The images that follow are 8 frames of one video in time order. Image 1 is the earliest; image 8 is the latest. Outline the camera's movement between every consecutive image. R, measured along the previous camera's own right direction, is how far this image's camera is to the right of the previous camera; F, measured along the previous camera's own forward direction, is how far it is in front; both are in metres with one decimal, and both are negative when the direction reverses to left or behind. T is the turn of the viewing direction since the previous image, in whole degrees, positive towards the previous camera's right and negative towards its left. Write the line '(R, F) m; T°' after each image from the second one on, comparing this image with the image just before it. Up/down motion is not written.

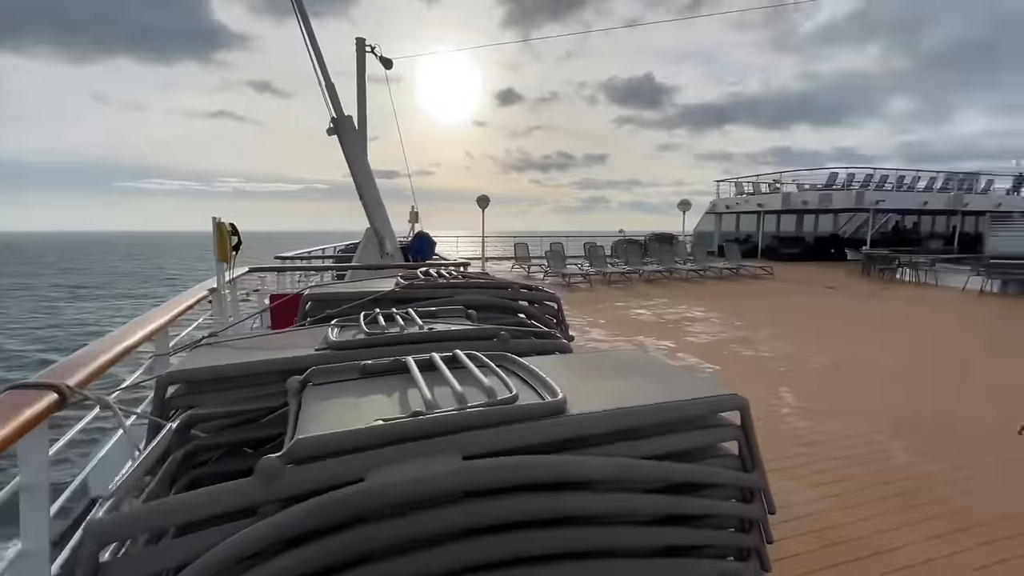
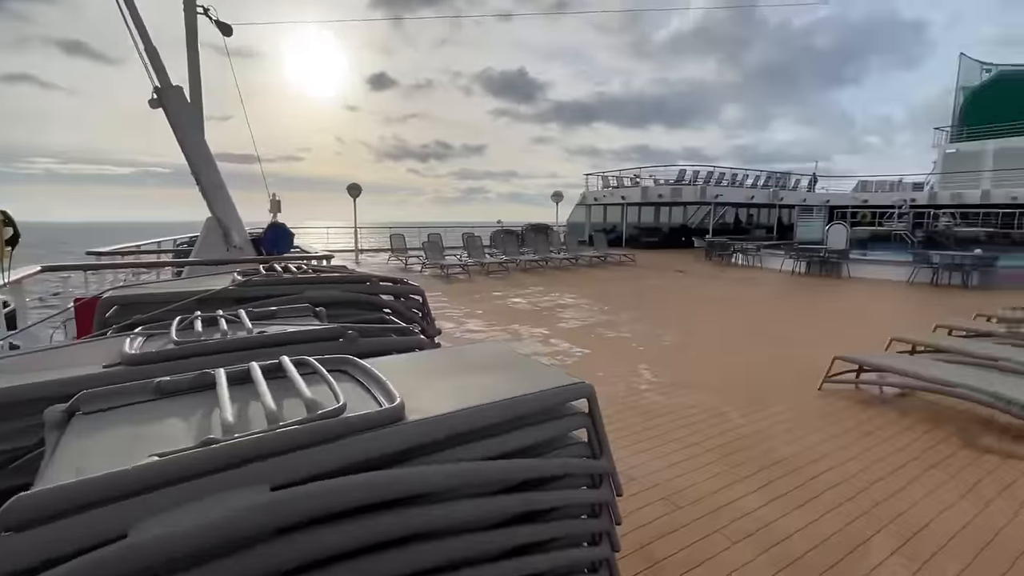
(+0.1, +0.1) m; +14°
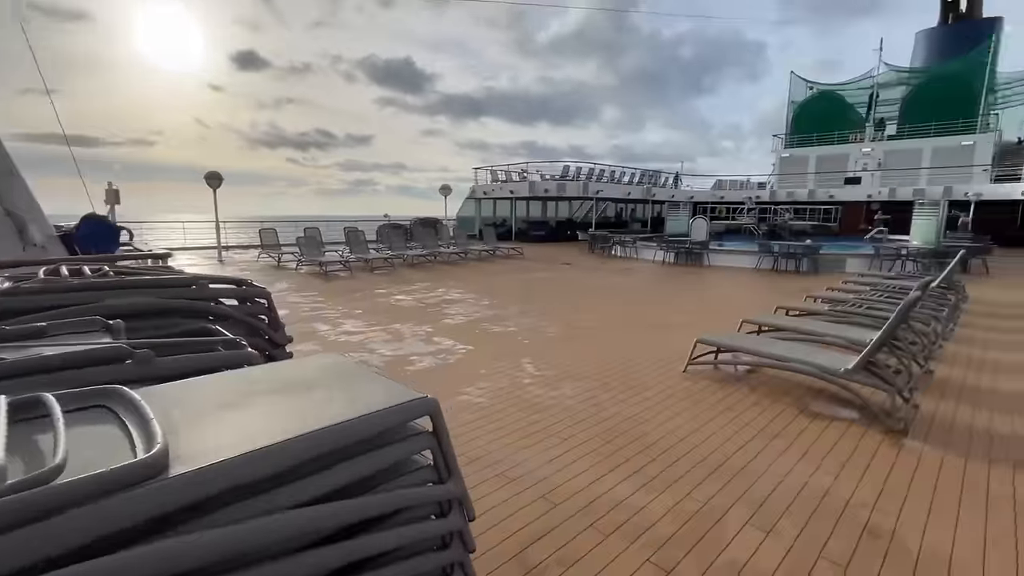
(+0.1, +0.1) m; +13°
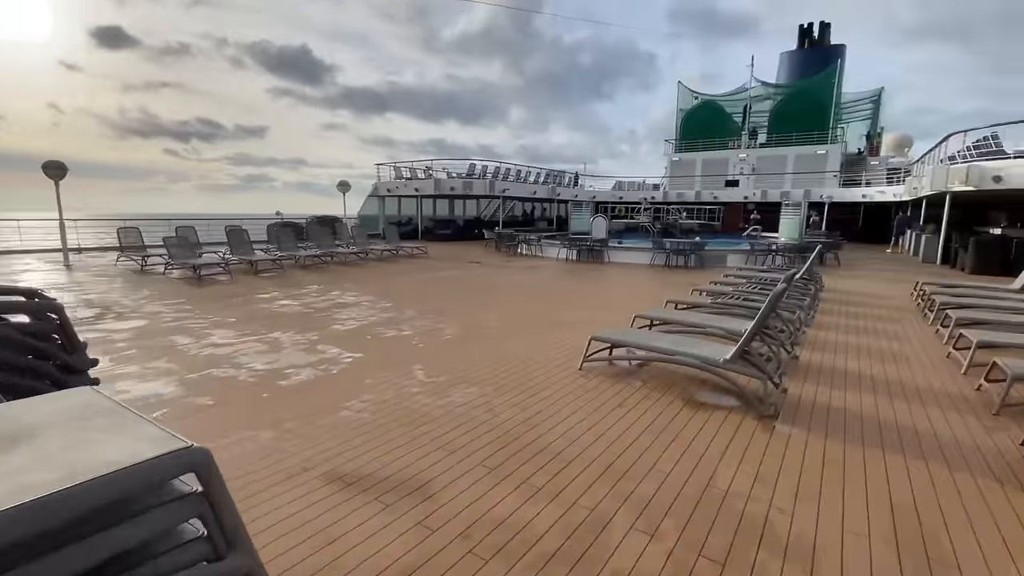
(+0.1, +0.1) m; +10°
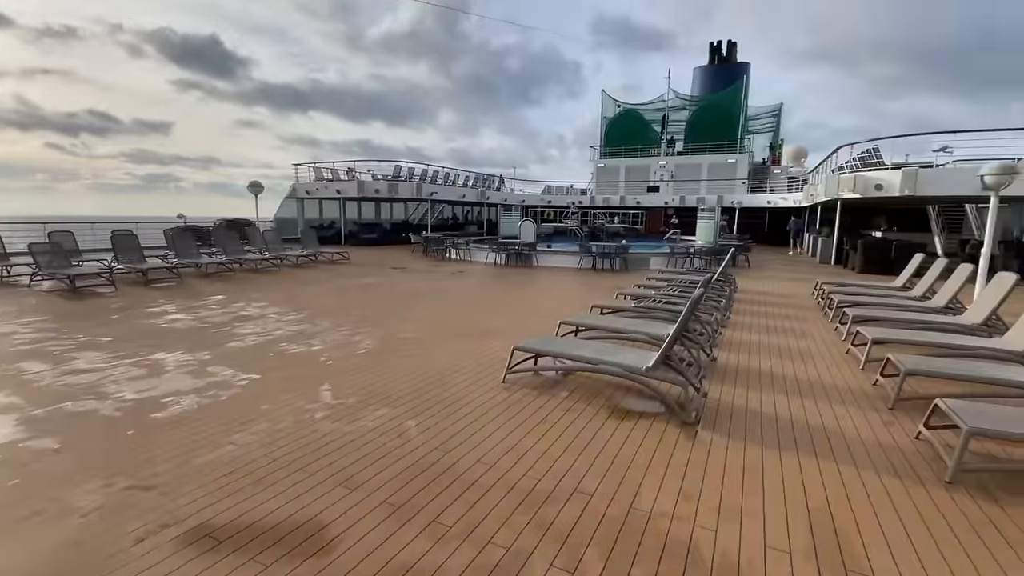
(+0.1, +0.2) m; +8°
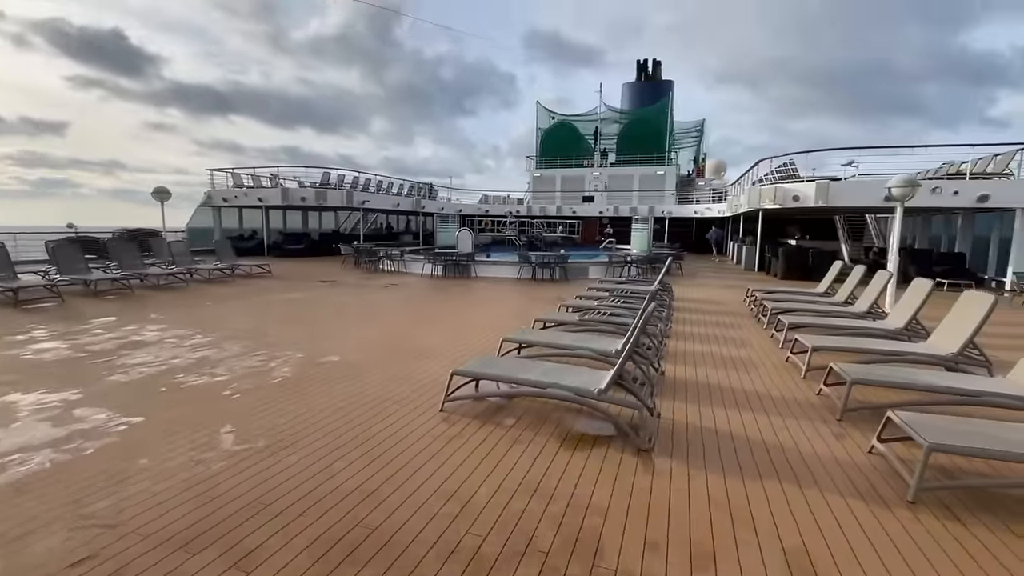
(0.0, +0.3) m; +7°
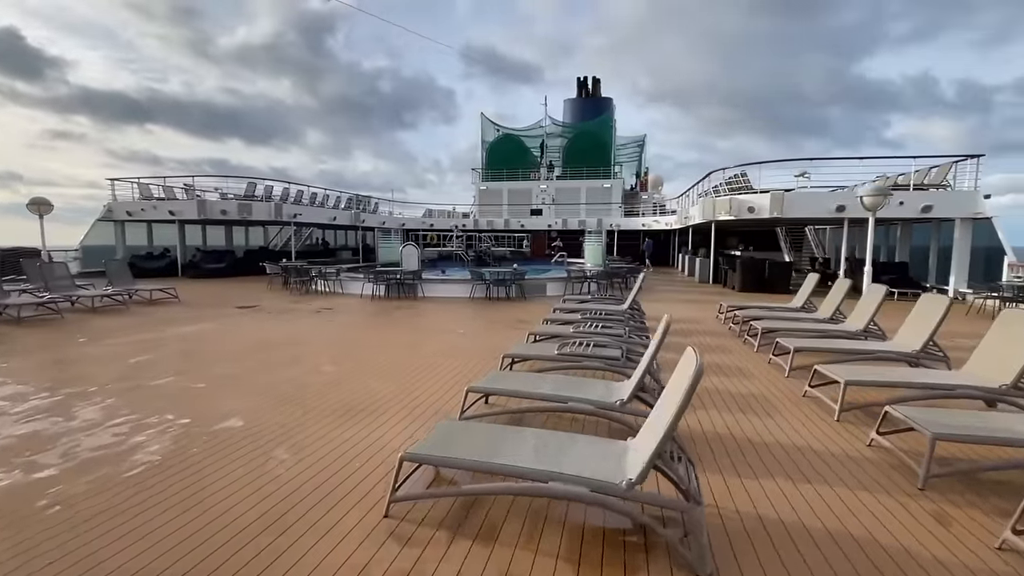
(-0.1, +0.8) m; +7°
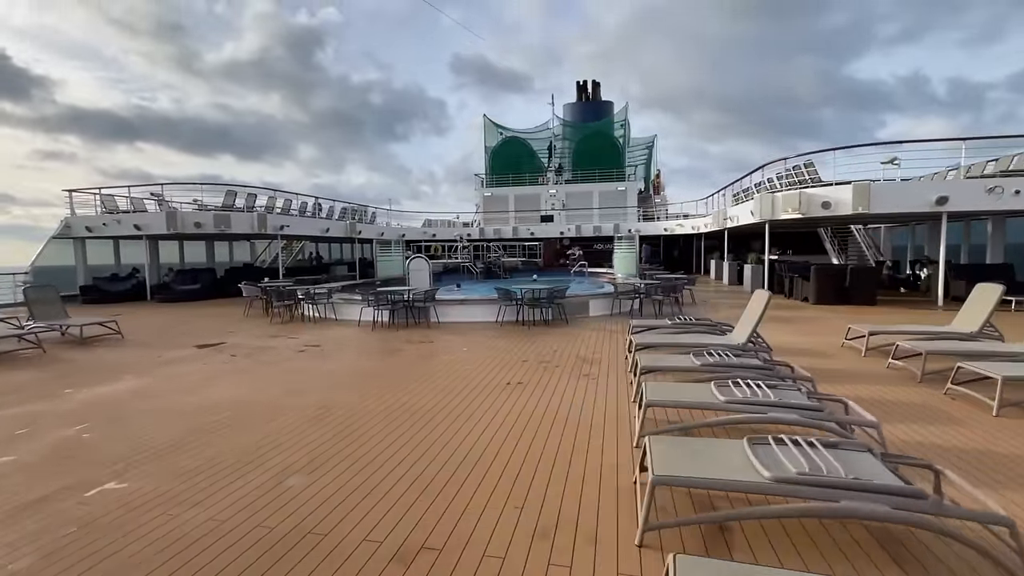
(-0.5, +1.6) m; 0°
